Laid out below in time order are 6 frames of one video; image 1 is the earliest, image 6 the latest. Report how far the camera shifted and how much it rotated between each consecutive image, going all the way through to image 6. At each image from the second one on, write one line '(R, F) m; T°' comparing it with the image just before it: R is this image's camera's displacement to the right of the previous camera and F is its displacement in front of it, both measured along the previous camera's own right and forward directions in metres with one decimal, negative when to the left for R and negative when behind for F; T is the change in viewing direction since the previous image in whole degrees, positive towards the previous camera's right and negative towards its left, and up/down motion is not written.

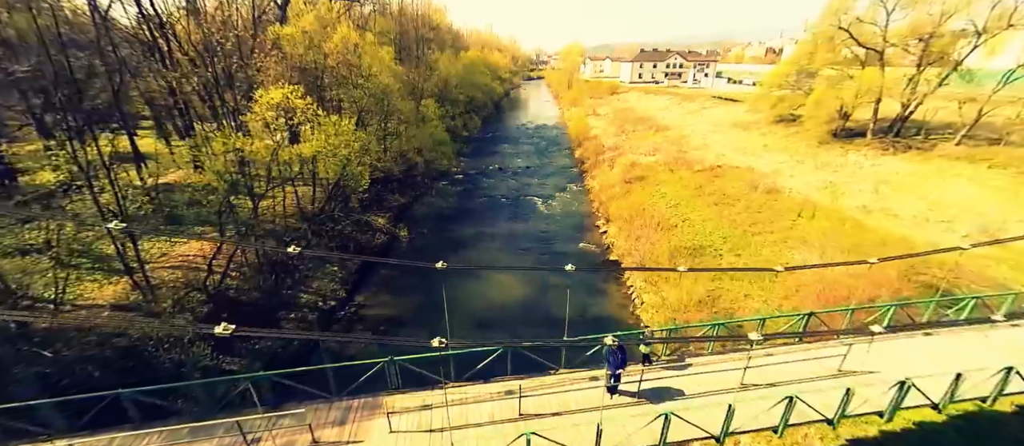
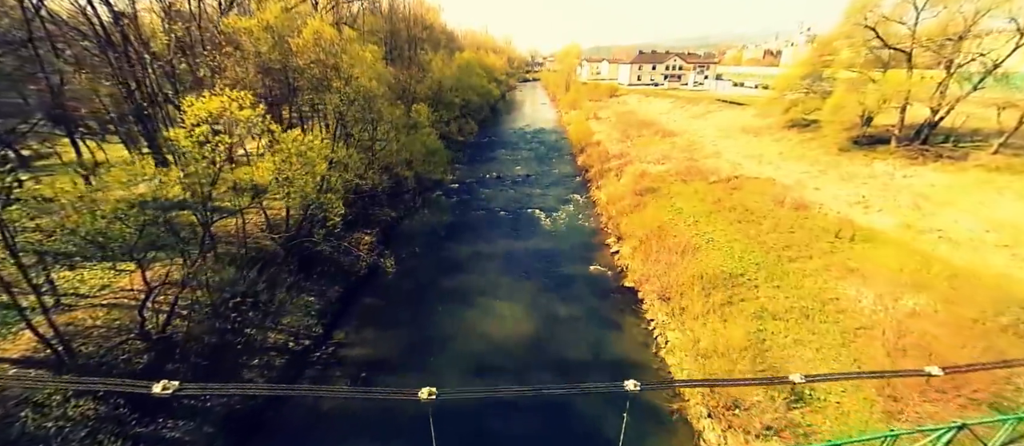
(-0.3, +2.8) m; +1°
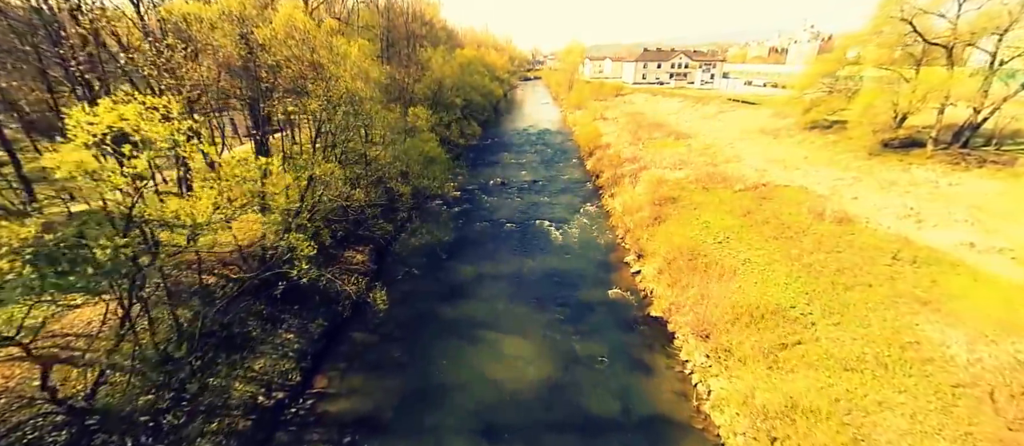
(-0.4, +2.7) m; 0°
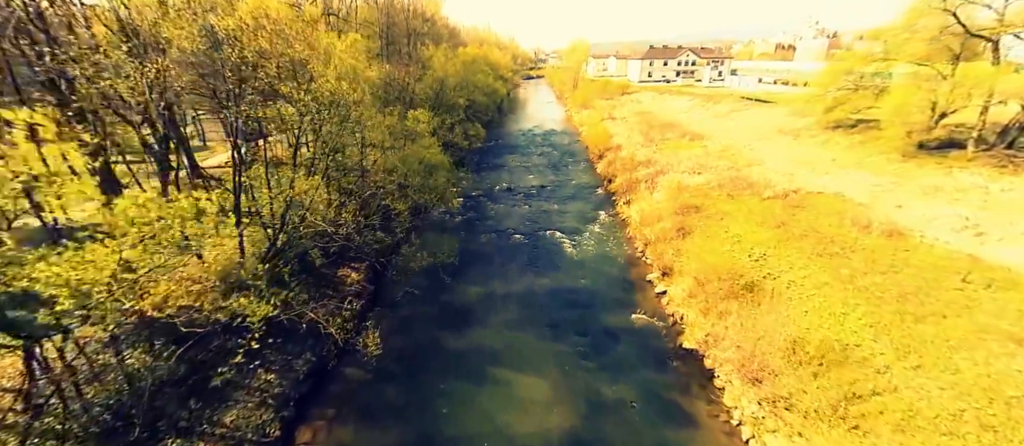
(-0.4, +2.3) m; 0°
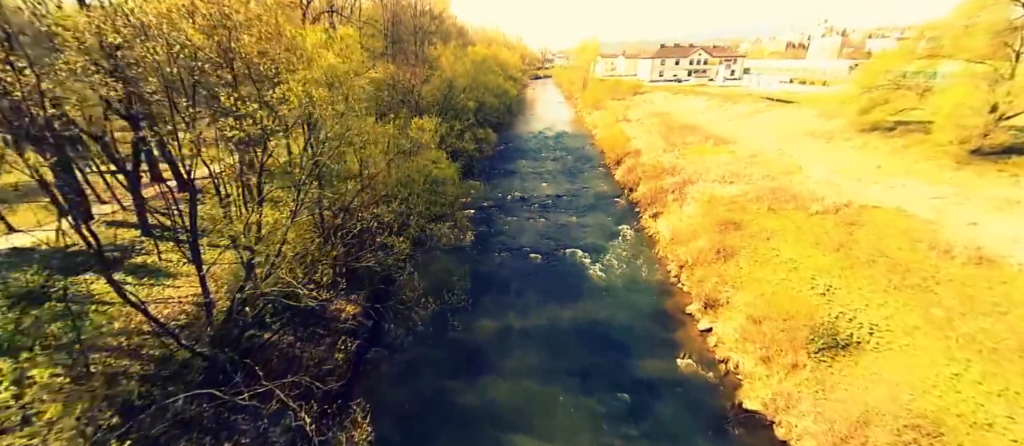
(-0.6, +2.8) m; -1°
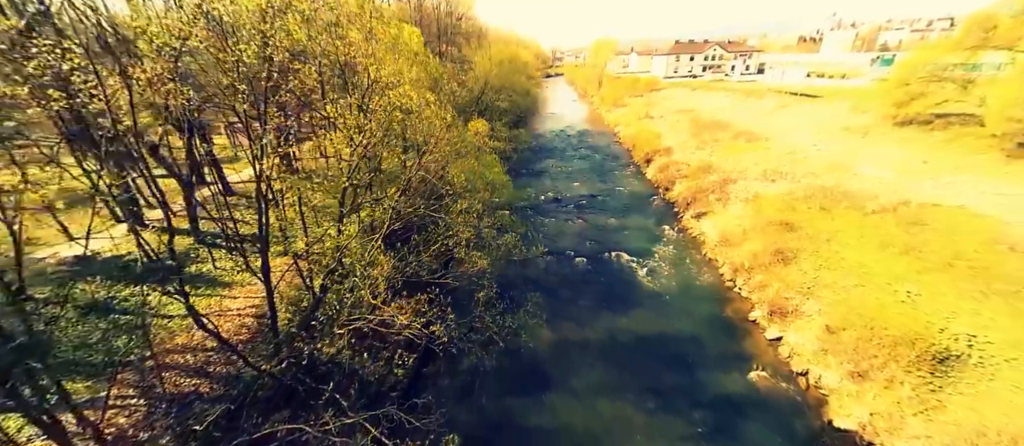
(-1.9, +0.7) m; -1°
